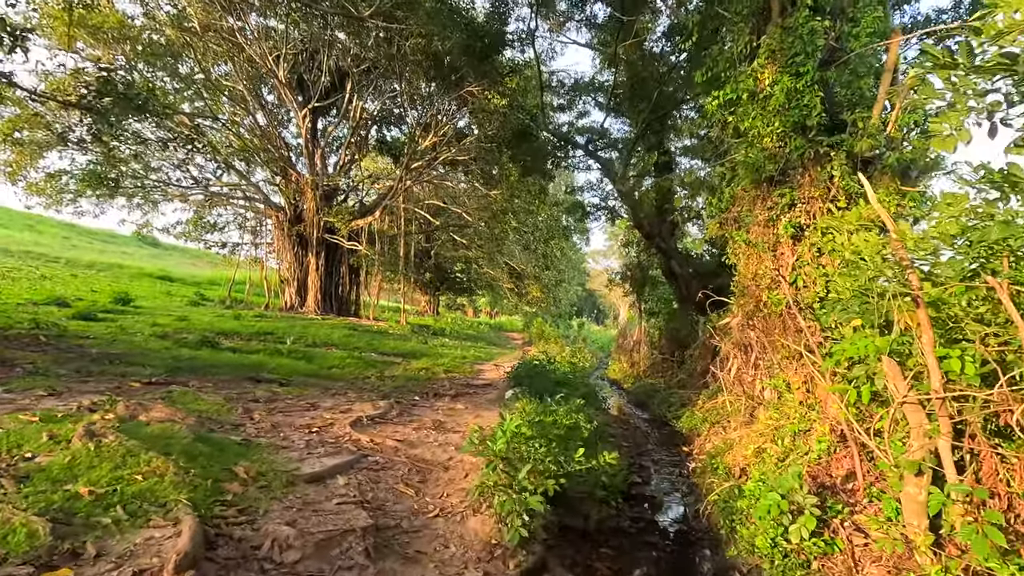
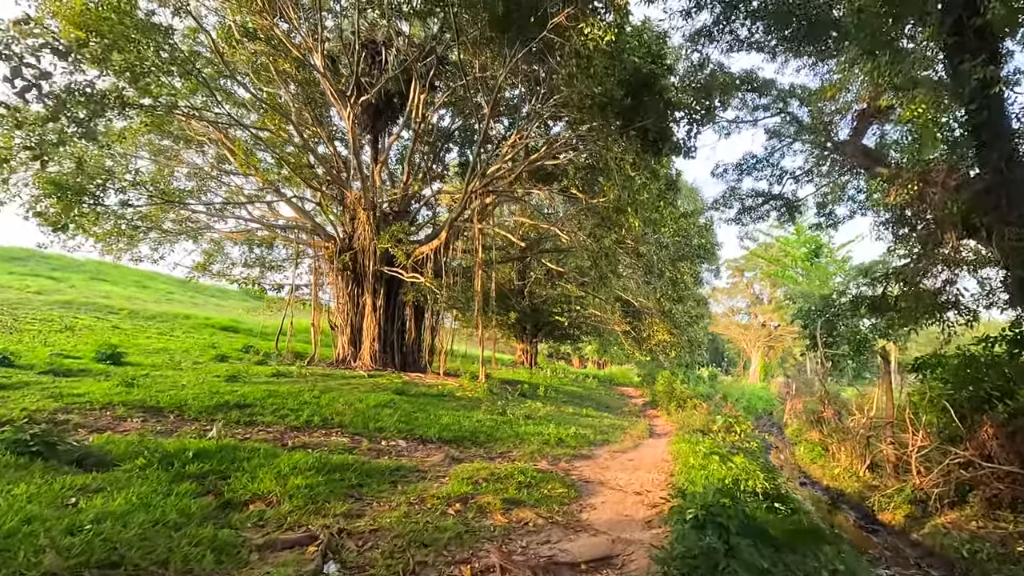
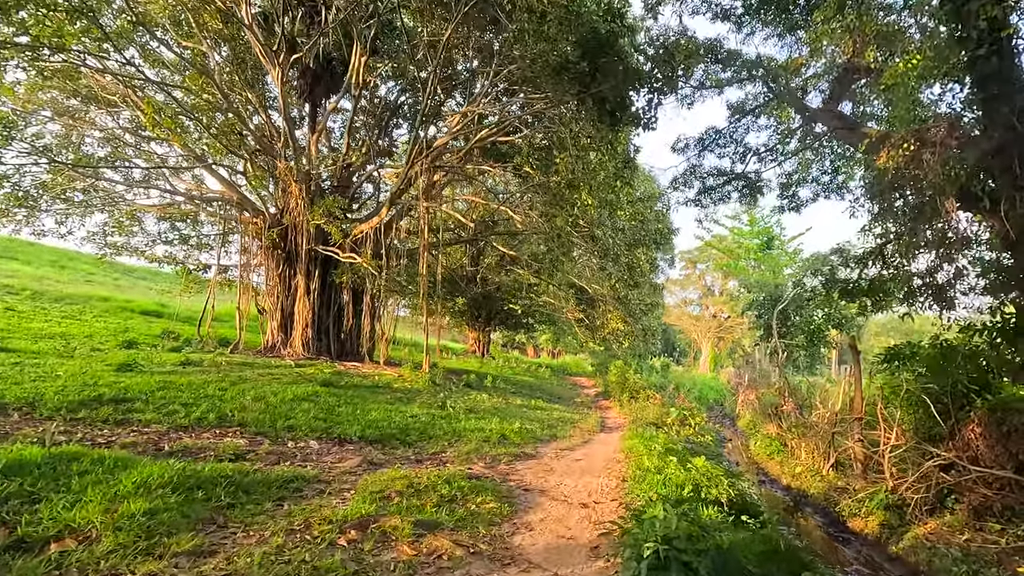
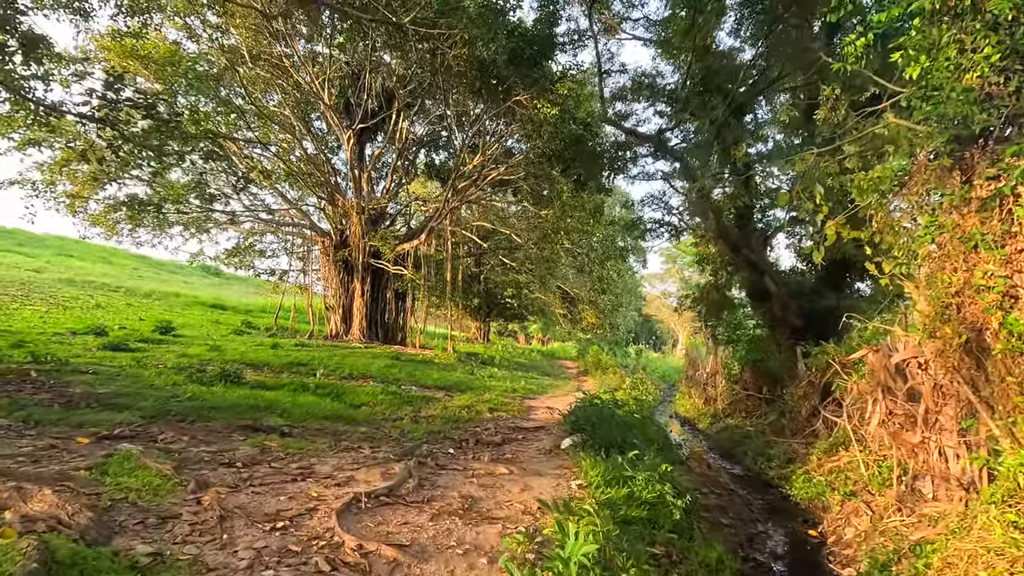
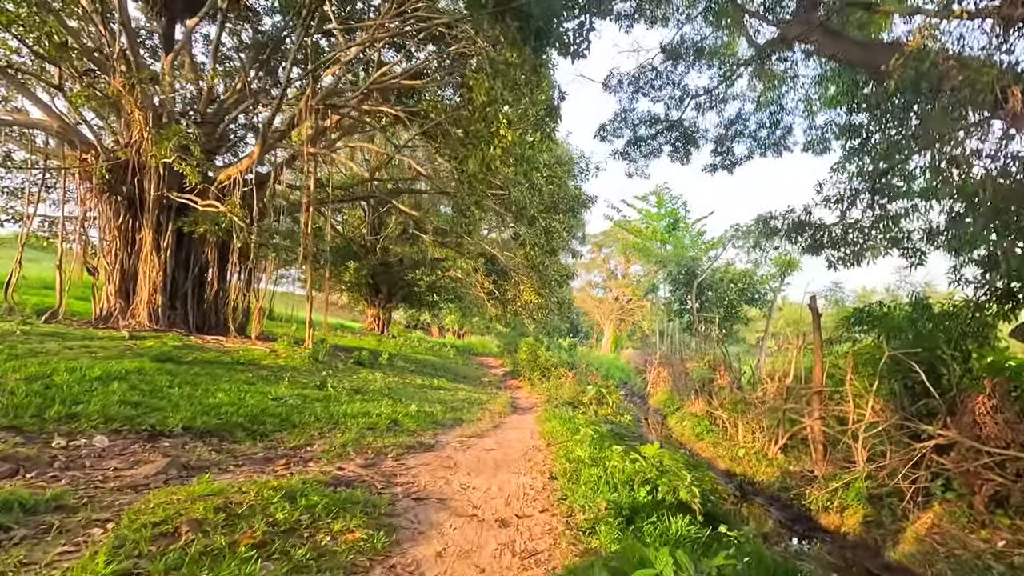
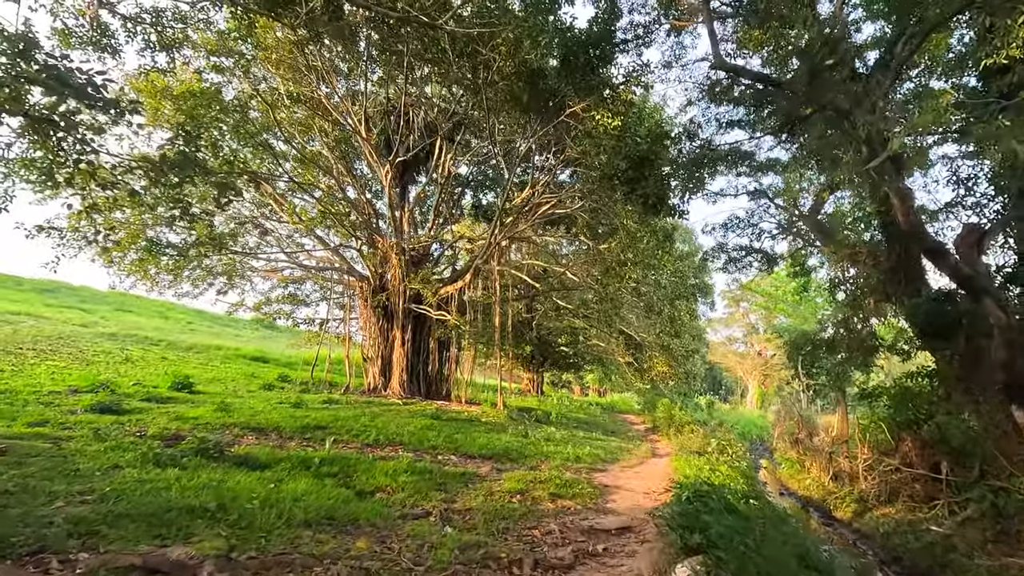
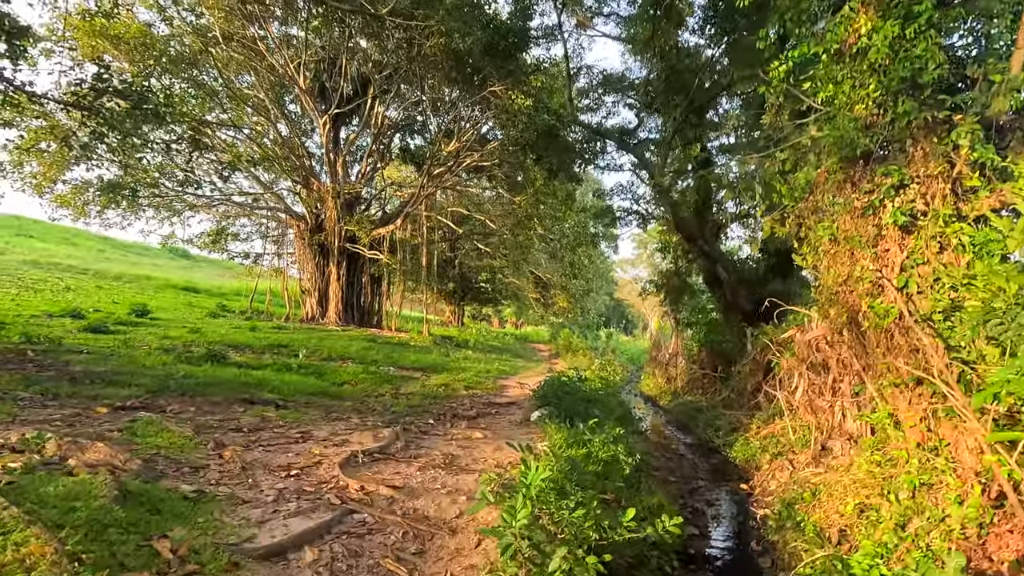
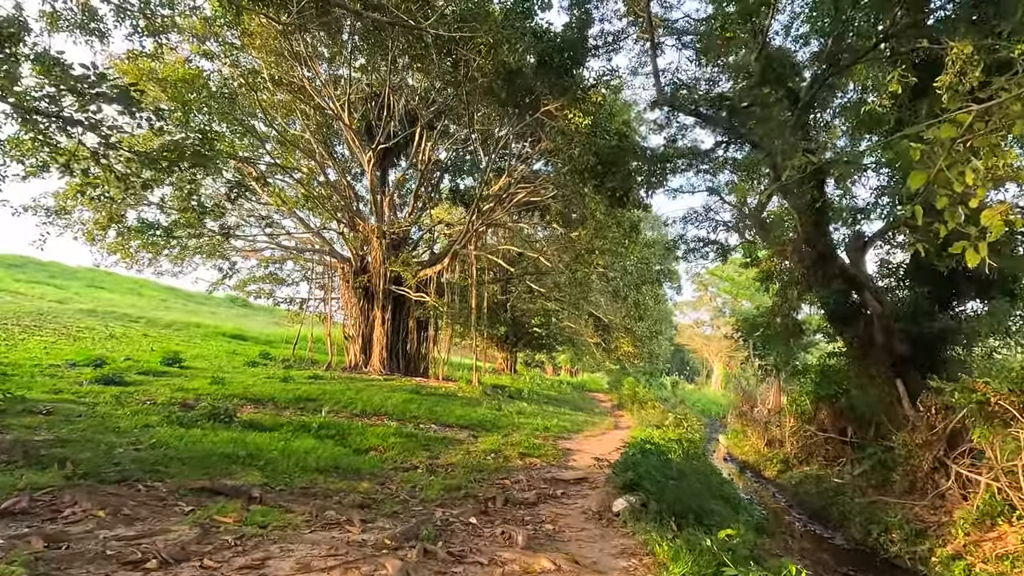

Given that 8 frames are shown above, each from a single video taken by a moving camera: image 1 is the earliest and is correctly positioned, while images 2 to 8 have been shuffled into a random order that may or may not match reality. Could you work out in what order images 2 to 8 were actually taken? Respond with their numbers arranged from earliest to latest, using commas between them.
7, 4, 8, 6, 2, 3, 5
